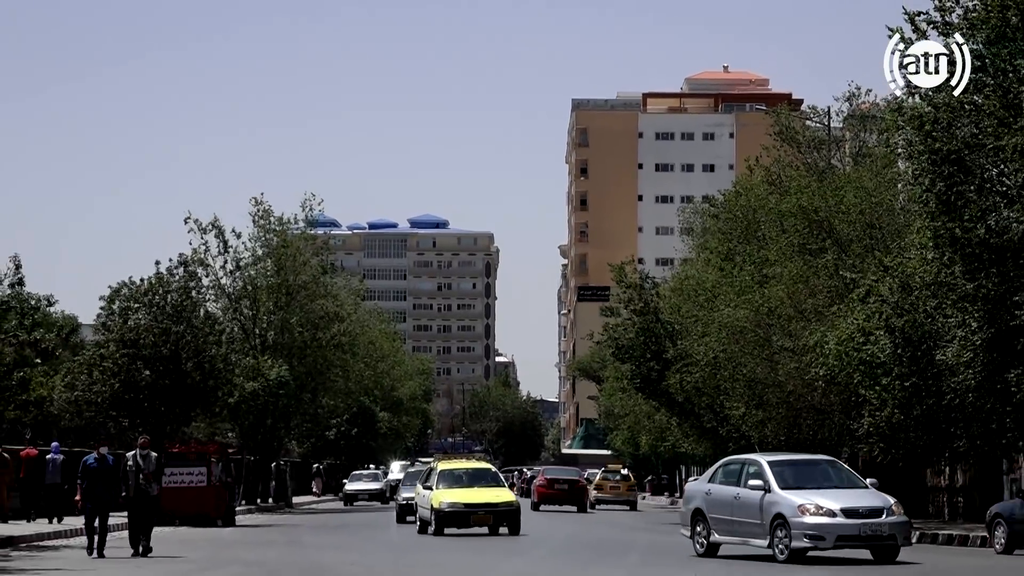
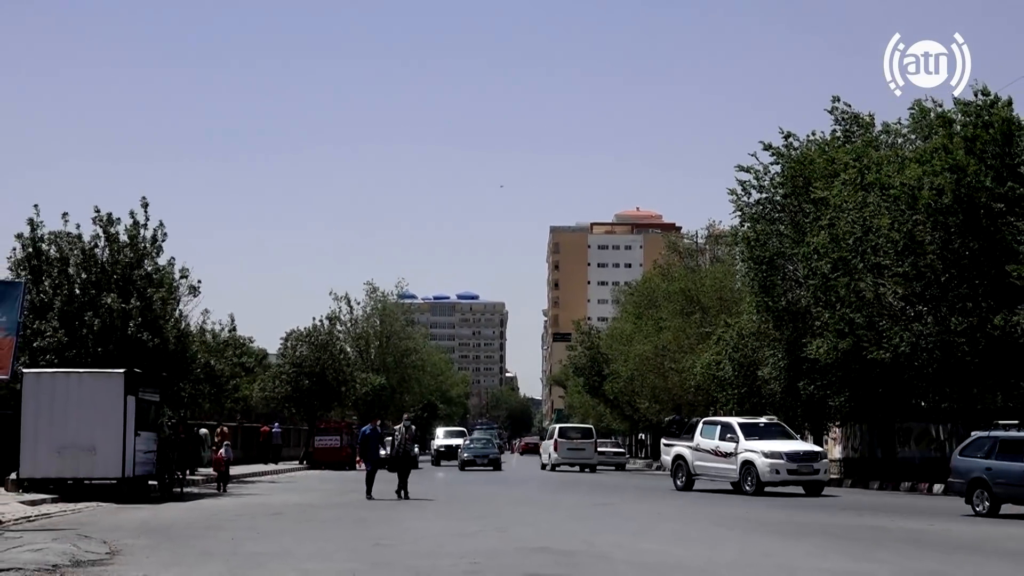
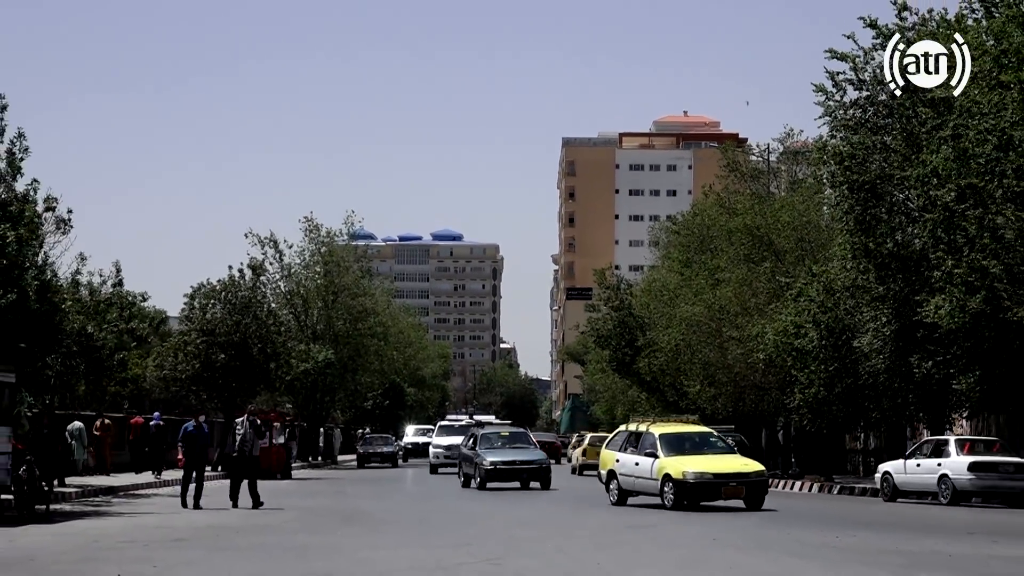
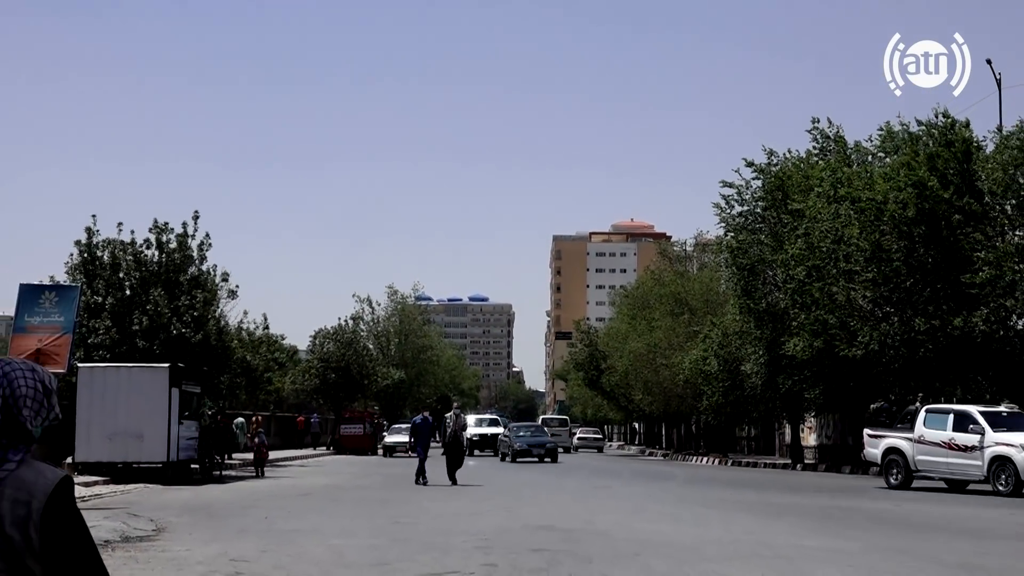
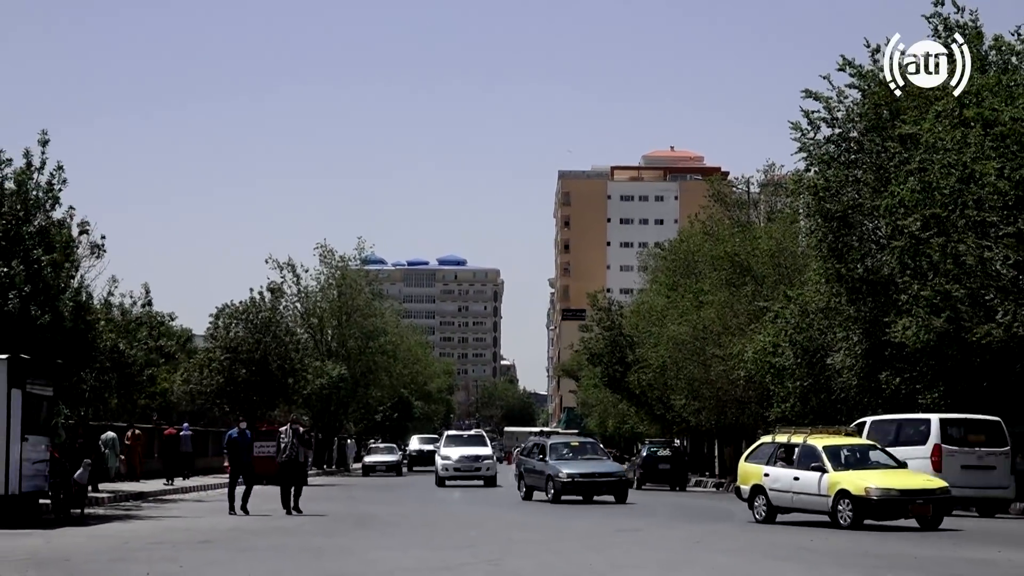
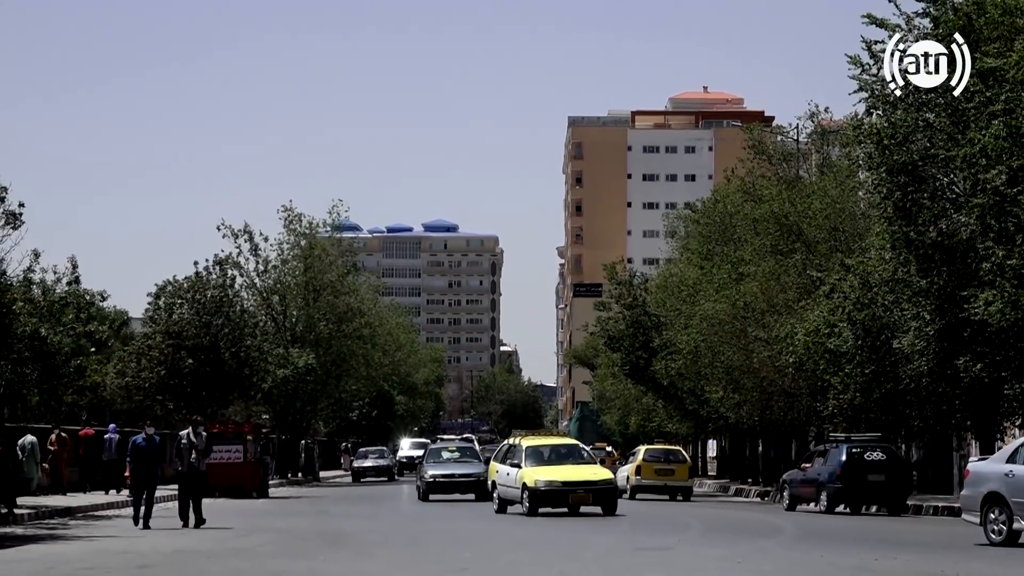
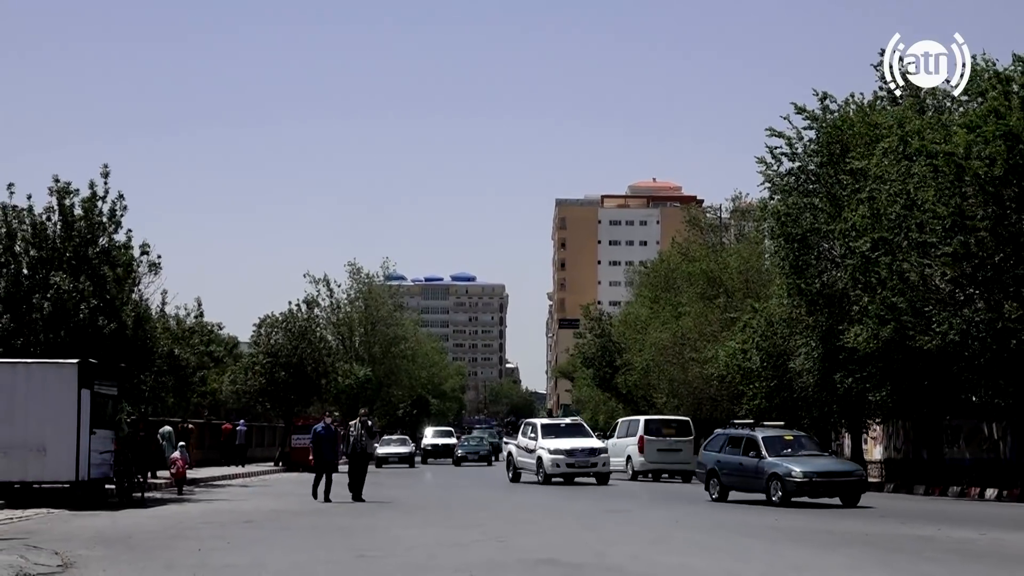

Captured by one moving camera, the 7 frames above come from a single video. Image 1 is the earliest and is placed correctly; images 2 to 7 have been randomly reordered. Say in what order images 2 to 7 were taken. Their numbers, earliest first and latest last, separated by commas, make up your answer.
6, 3, 5, 7, 2, 4
